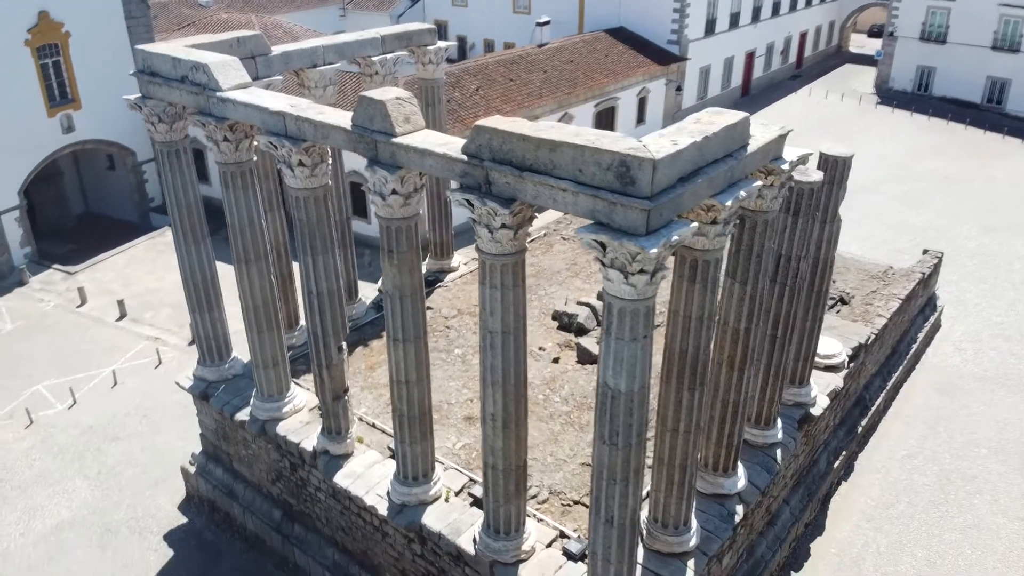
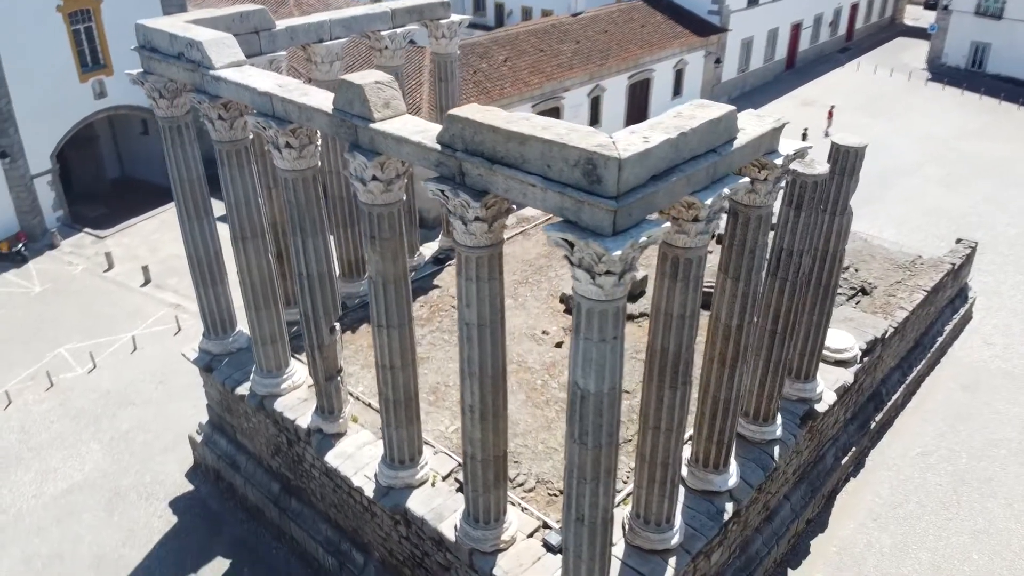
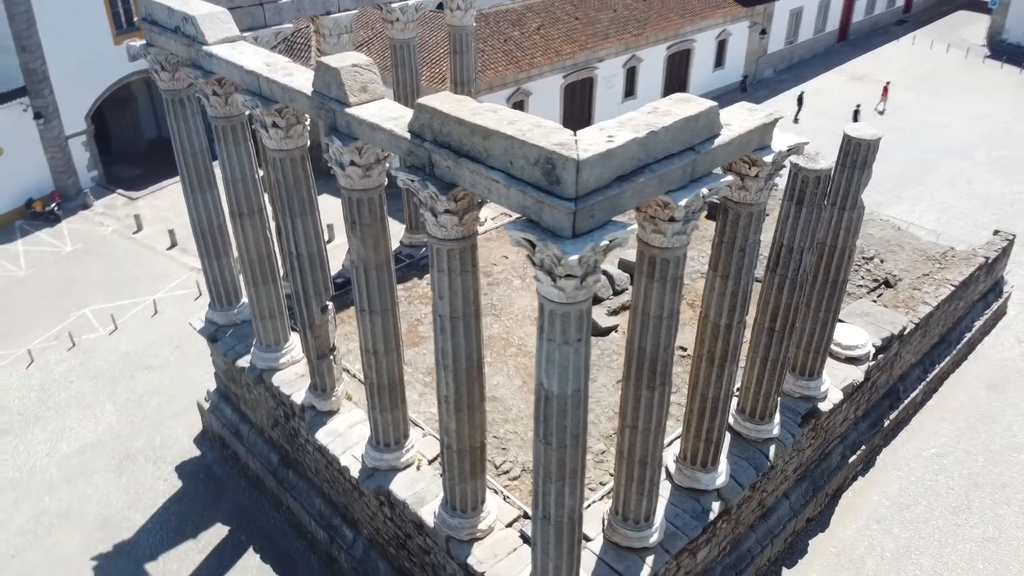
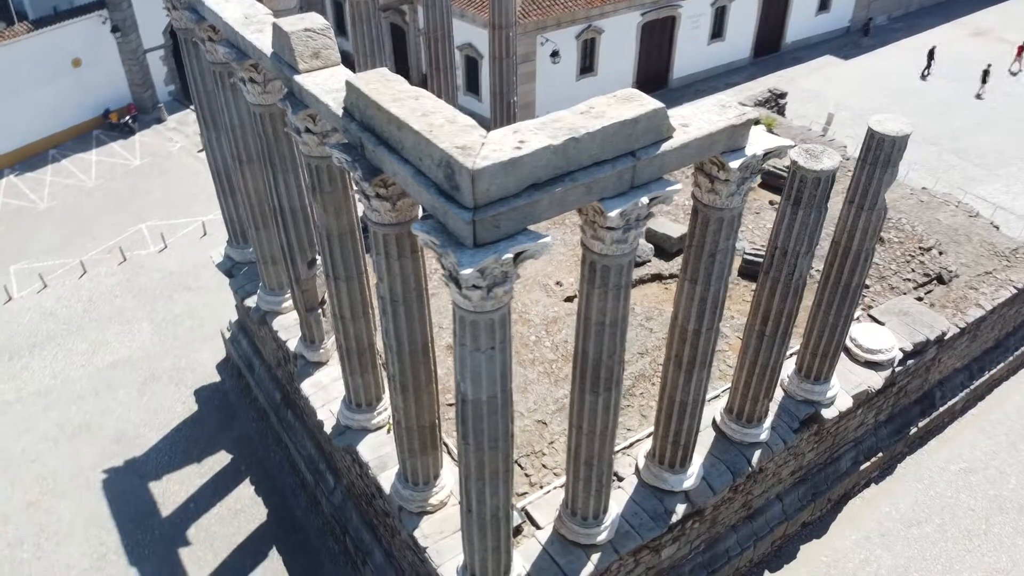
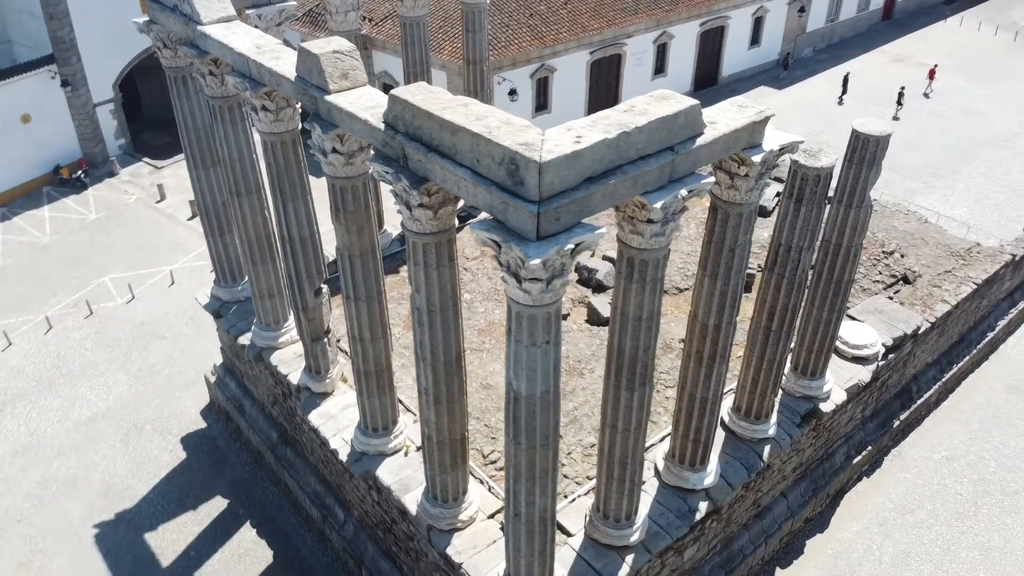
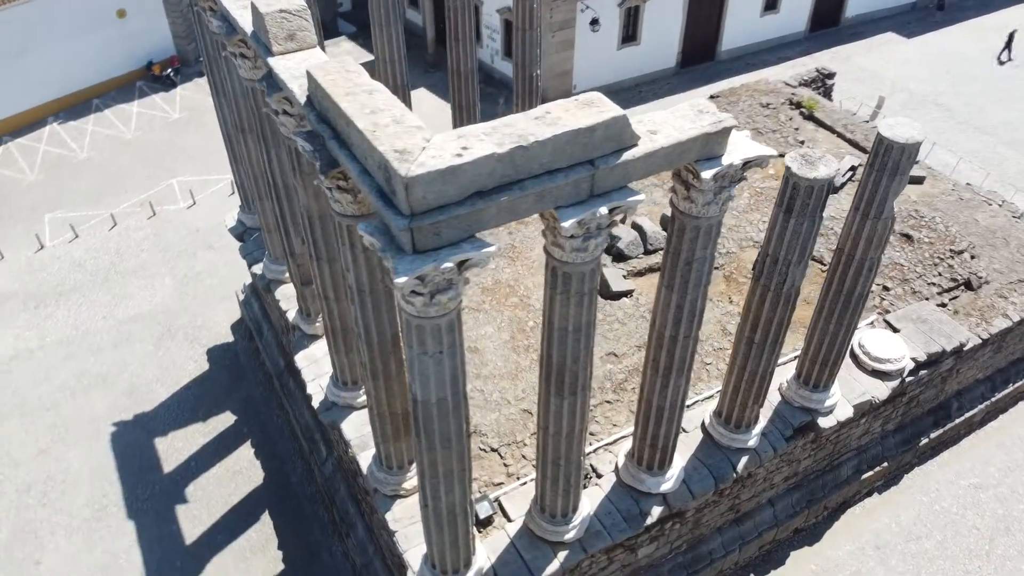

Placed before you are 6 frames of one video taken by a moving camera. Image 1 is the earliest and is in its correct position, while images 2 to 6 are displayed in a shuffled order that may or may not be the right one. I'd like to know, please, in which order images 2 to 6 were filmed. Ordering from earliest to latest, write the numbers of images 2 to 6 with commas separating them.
2, 3, 5, 4, 6
